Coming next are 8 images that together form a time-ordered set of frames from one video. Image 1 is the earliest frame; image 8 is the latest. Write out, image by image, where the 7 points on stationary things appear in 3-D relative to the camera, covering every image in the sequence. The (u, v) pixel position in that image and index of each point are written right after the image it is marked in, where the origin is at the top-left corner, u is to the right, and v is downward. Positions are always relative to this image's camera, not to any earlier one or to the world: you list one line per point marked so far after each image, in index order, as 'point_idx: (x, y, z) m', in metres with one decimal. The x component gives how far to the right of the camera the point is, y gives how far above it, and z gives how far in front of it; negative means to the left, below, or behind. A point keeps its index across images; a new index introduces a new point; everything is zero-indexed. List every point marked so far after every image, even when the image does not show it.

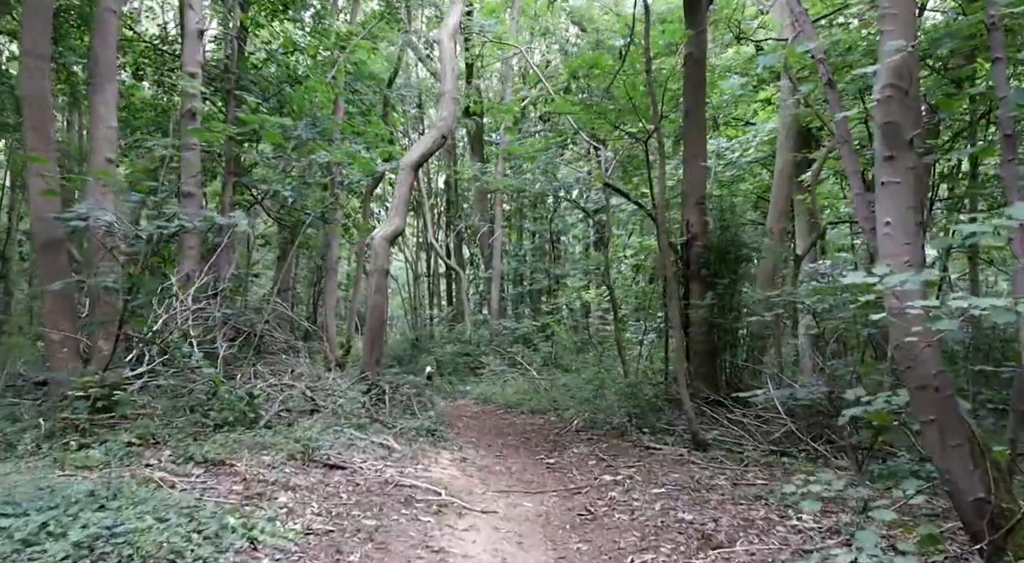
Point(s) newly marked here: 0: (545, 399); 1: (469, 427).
0: (+0.5, -1.9, +12.8) m
1: (-0.6, -1.9, +9.9) m
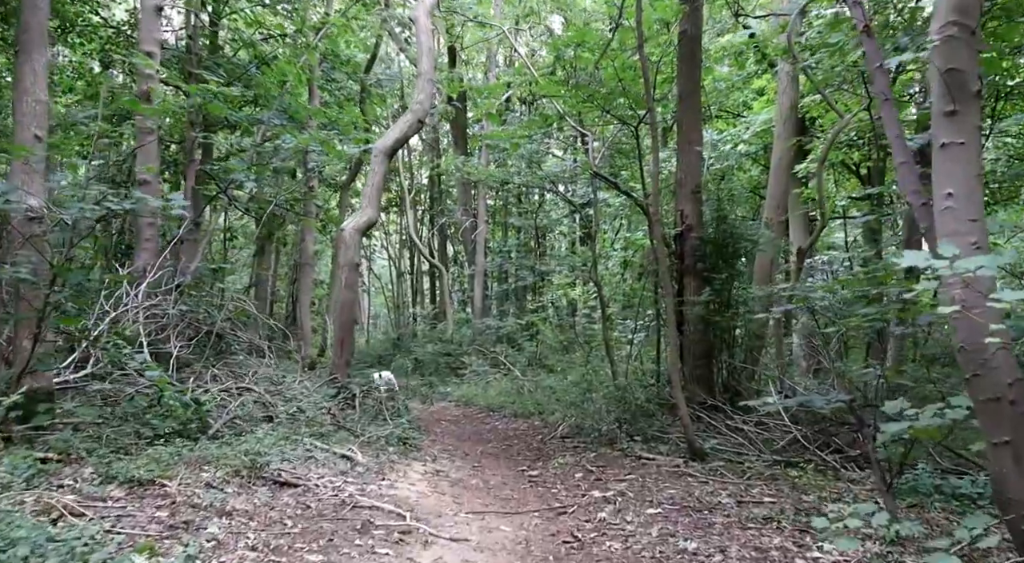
0: (+0.3, -1.9, +12.1) m
1: (-0.8, -1.8, +9.3) m
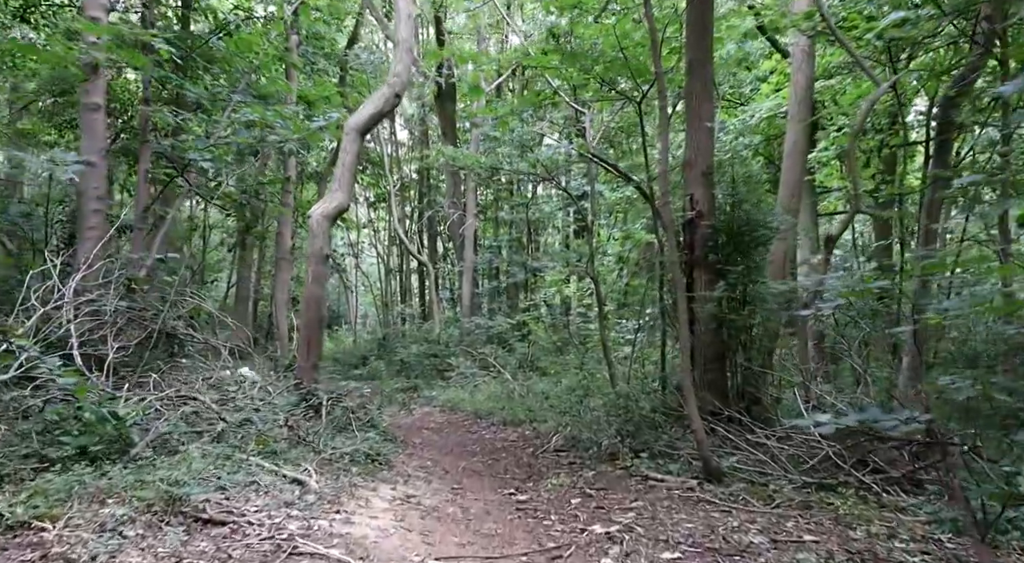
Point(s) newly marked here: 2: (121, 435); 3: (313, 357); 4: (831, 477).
0: (+0.1, -1.8, +11.1) m
1: (-0.9, -1.7, +8.3) m
2: (-2.8, -1.1, +5.6) m
3: (-2.1, -0.8, +8.0) m
4: (+2.4, -1.5, +5.9) m
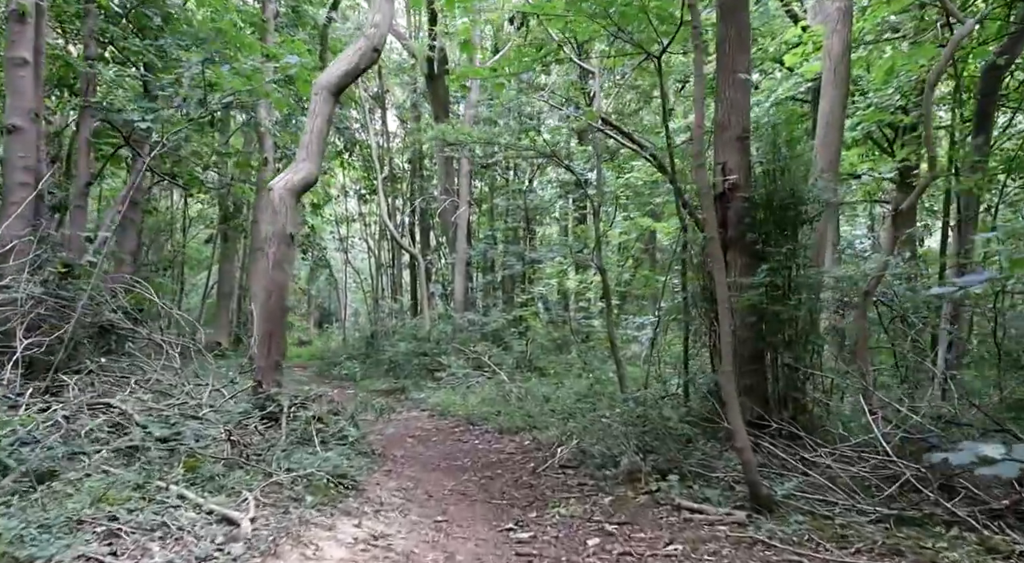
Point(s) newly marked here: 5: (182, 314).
0: (+0.1, -1.7, +9.8) m
1: (-1.0, -1.6, +7.0) m
2: (-2.8, -1.0, +4.3) m
3: (-2.1, -0.7, +6.8) m
4: (+2.4, -1.4, +4.7) m
5: (-3.0, -0.3, +7.0) m
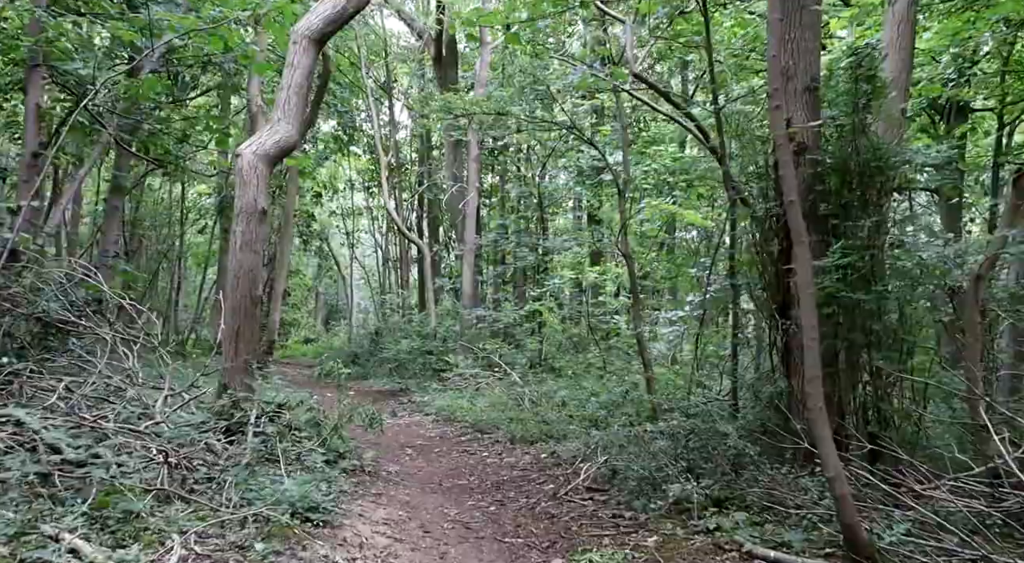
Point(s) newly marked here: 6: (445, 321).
0: (+0.2, -1.6, +8.7) m
1: (-0.8, -1.5, +5.9) m
2: (-2.7, -0.9, +3.2) m
3: (-2.0, -0.5, +5.6) m
4: (+2.5, -1.3, +3.5) m
5: (-2.9, -0.2, +5.8) m
6: (-1.3, -0.8, +15.0) m
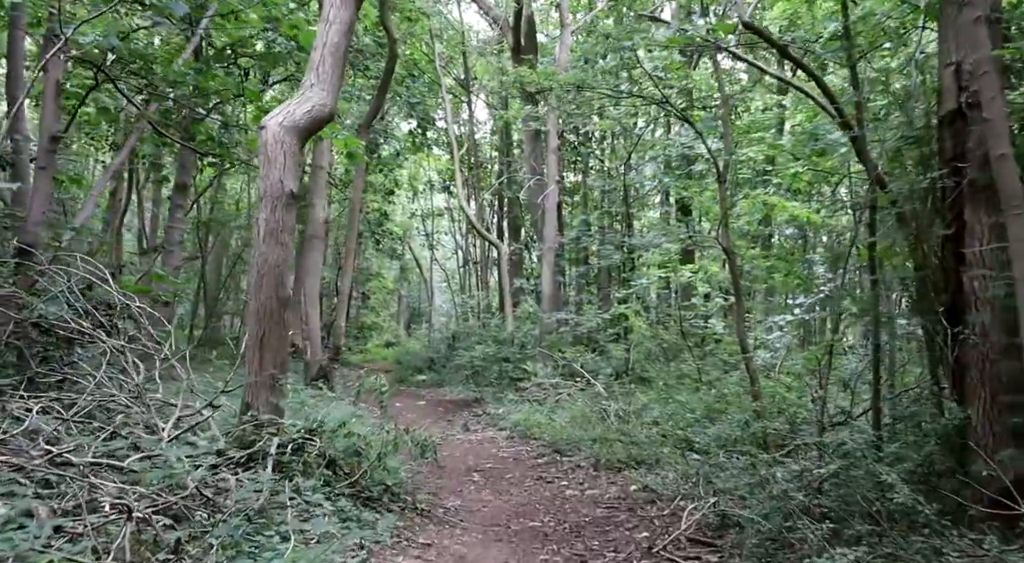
0: (+1.0, -1.5, +7.5) m
1: (-0.3, -1.5, +4.8) m
2: (-2.5, -0.8, +2.4) m
3: (-1.5, -0.5, +4.7) m
4: (+2.8, -1.2, +2.1) m
5: (-2.4, -0.2, +5.0) m
6: (+0.2, -0.8, +14.0) m
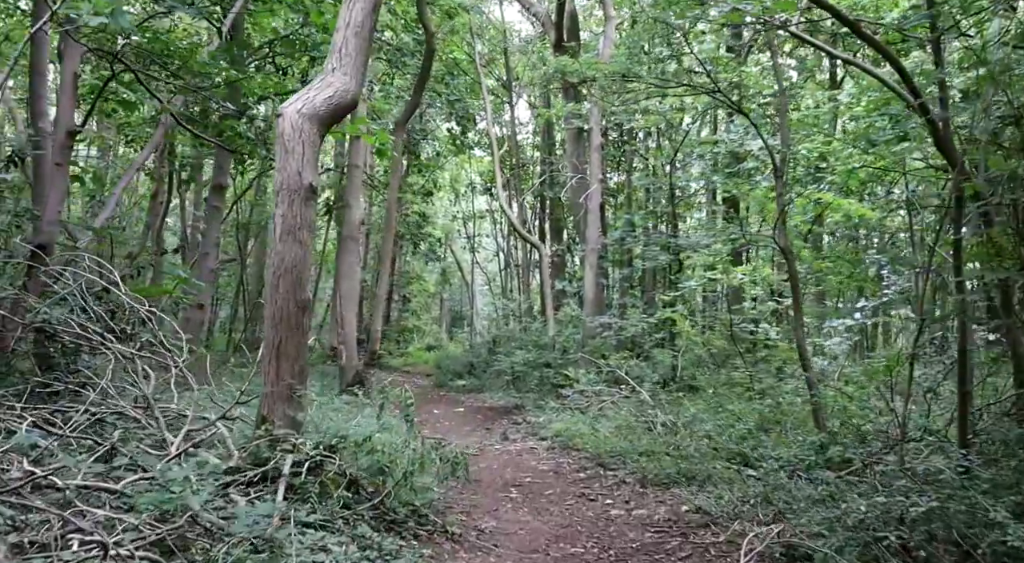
0: (+1.4, -1.6, +7.0) m
1: (-0.1, -1.5, +4.3) m
2: (-2.4, -0.8, +2.0) m
3: (-1.3, -0.5, +4.3) m
4: (+2.8, -1.2, +1.5) m
5: (-2.2, -0.2, +4.7) m
6: (+0.9, -0.8, +13.5) m
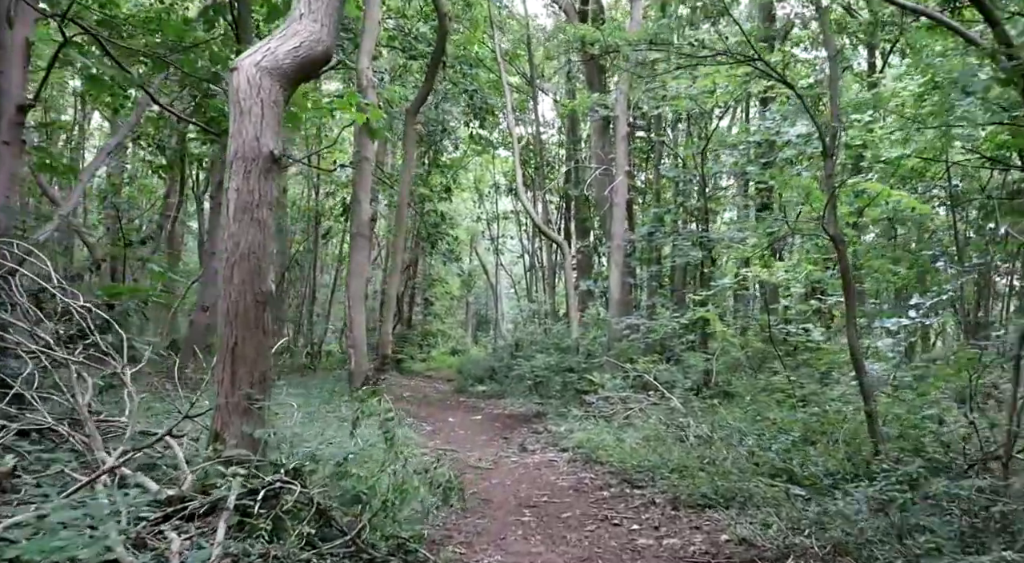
0: (+1.5, -1.5, +6.1) m
1: (-0.1, -1.4, +3.6) m
2: (-2.5, -0.8, +1.4) m
3: (-1.2, -0.5, +3.6) m
4: (+2.7, -1.1, +0.6) m
5: (-2.1, -0.1, +4.0) m
6: (+1.3, -0.8, +12.7) m
